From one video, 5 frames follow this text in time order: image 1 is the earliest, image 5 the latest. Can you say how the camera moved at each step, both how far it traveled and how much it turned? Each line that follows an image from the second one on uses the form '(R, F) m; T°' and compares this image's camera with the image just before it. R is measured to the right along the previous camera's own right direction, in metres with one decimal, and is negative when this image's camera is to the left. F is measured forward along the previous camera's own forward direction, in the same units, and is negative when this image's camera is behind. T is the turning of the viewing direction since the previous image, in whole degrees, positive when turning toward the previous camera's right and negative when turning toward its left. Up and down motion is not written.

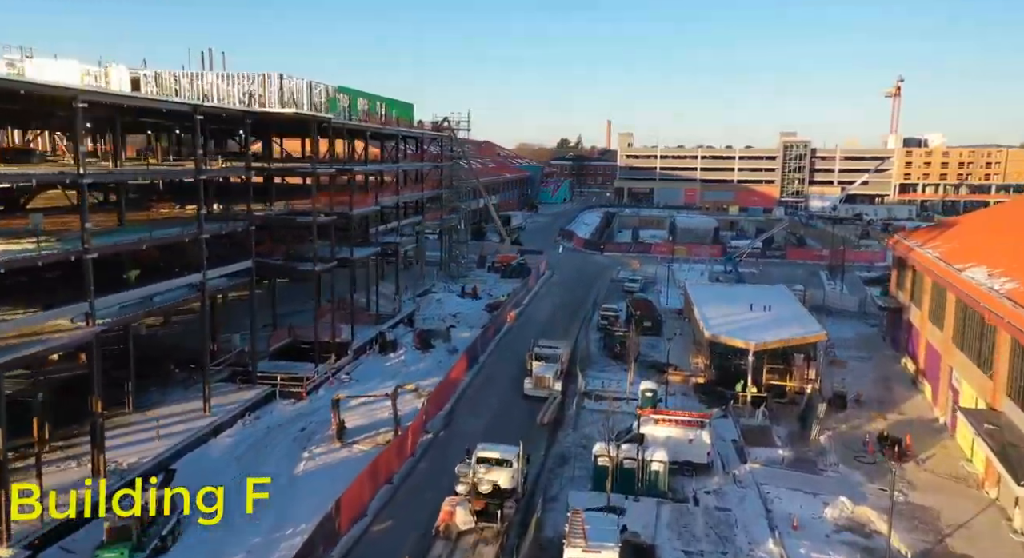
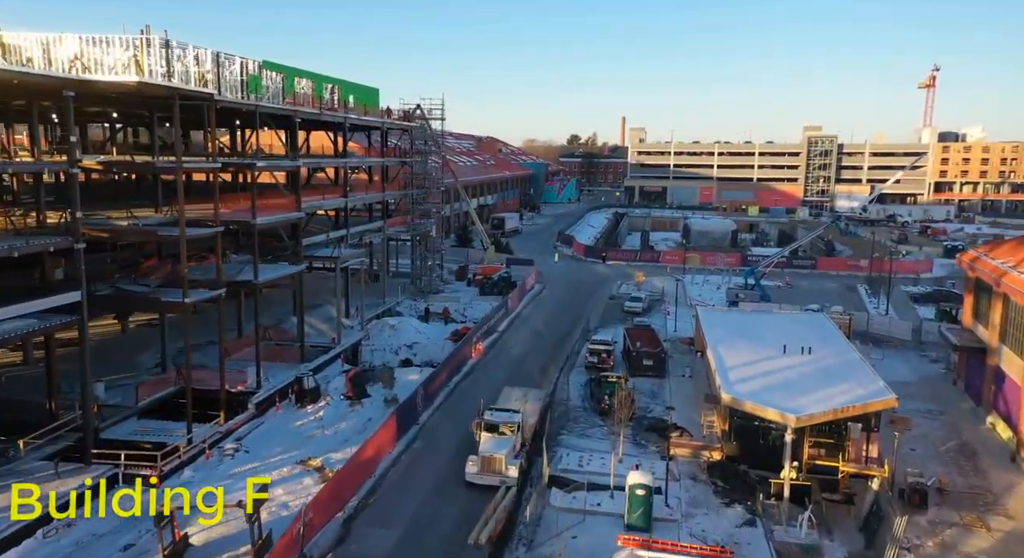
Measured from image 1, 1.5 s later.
(+2.0, +8.2) m; -1°
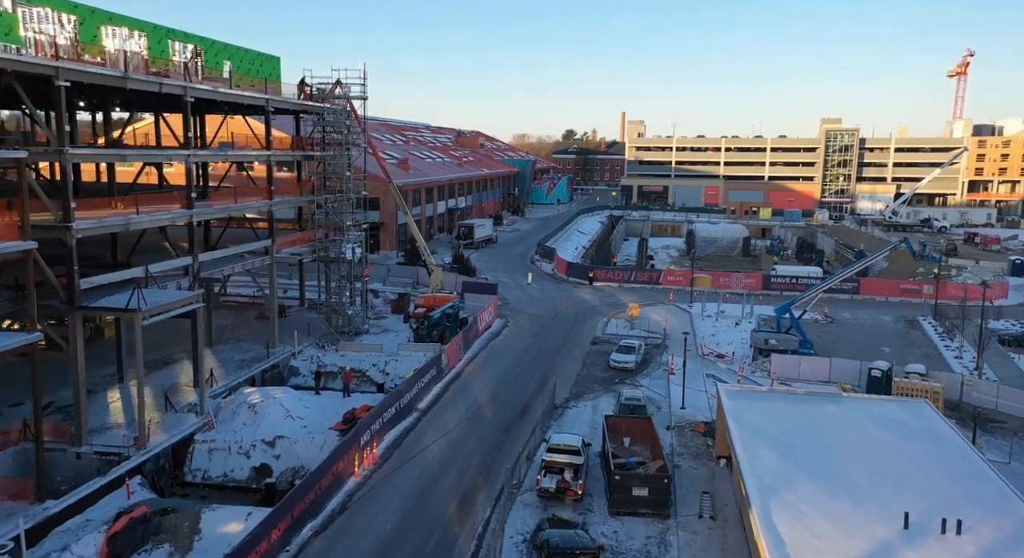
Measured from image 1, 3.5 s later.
(+2.4, +12.3) m; 0°
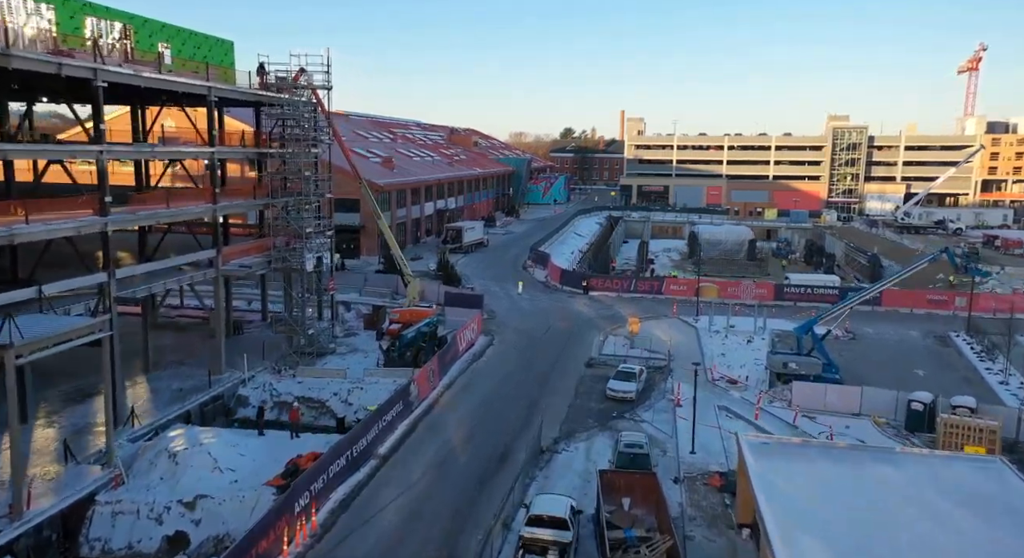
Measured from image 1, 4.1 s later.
(+0.6, +4.0) m; 0°
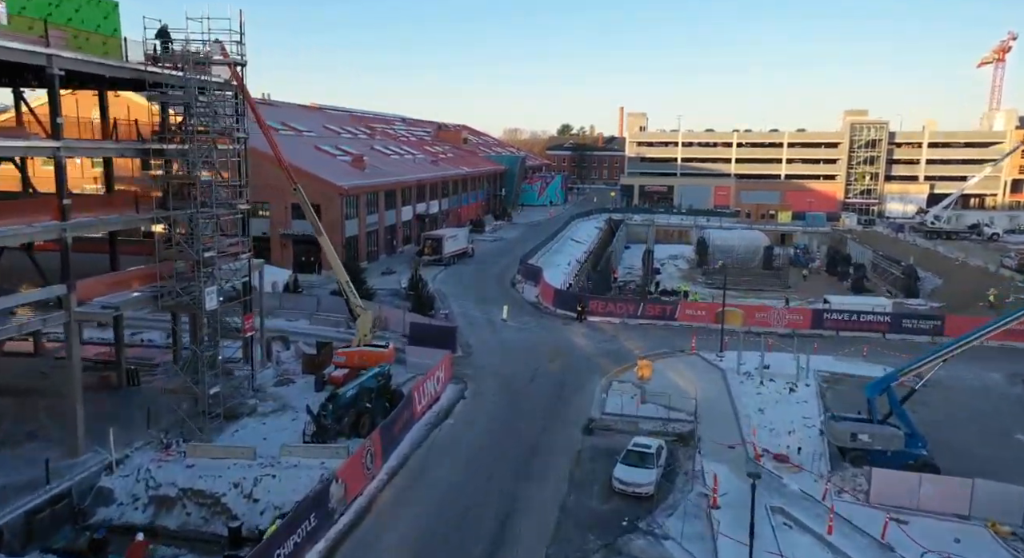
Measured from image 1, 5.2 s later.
(+0.7, +7.5) m; 0°
